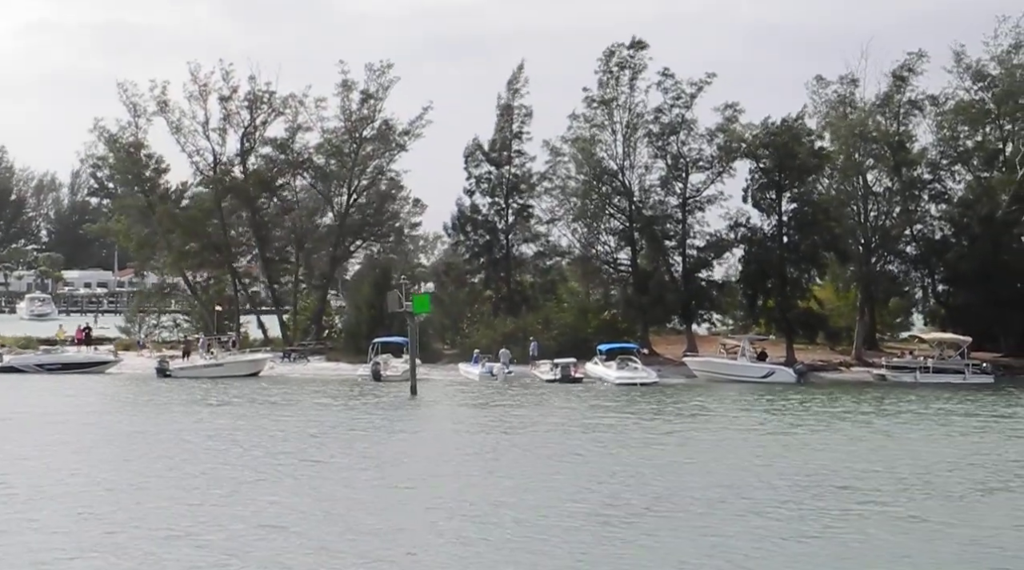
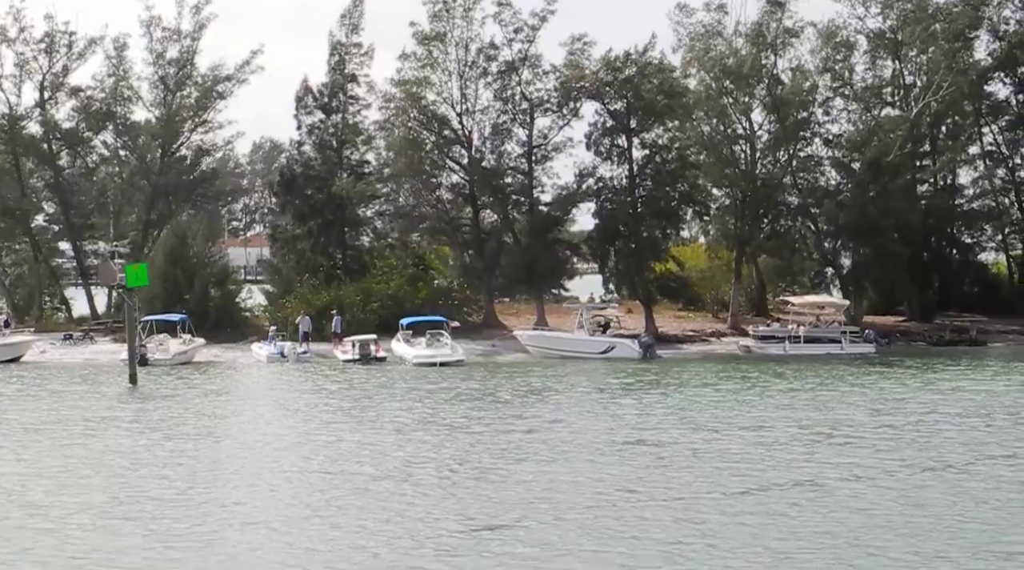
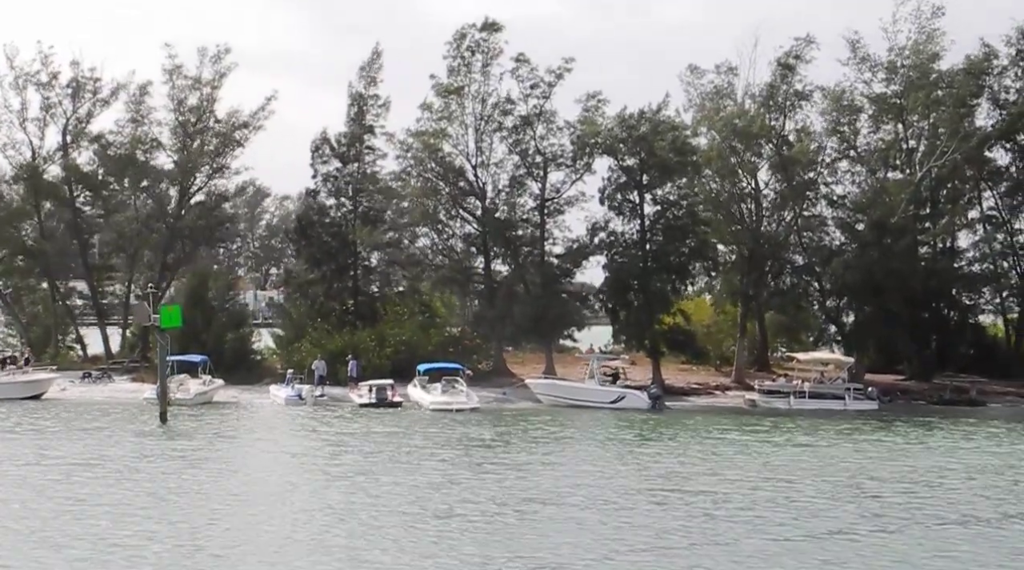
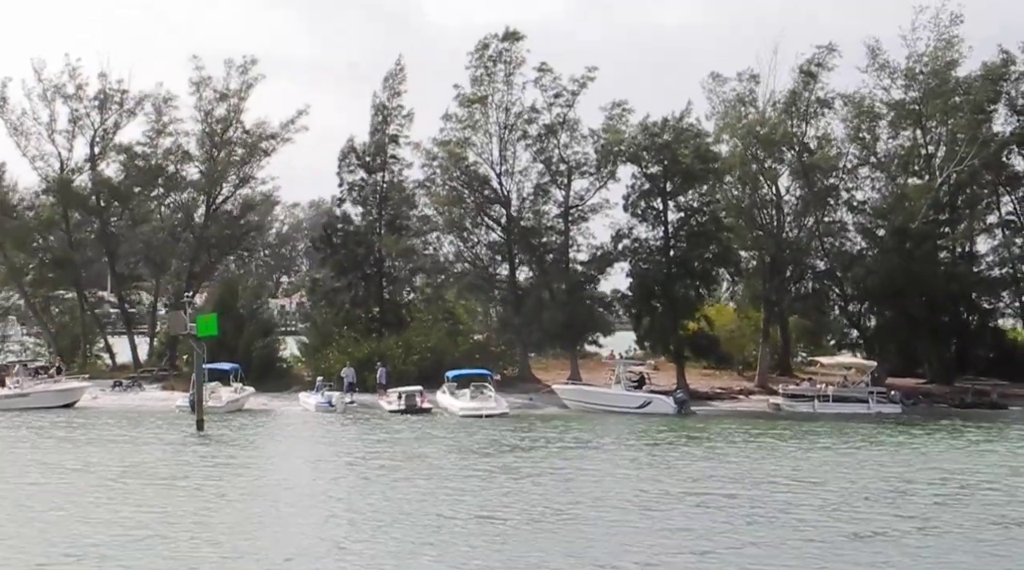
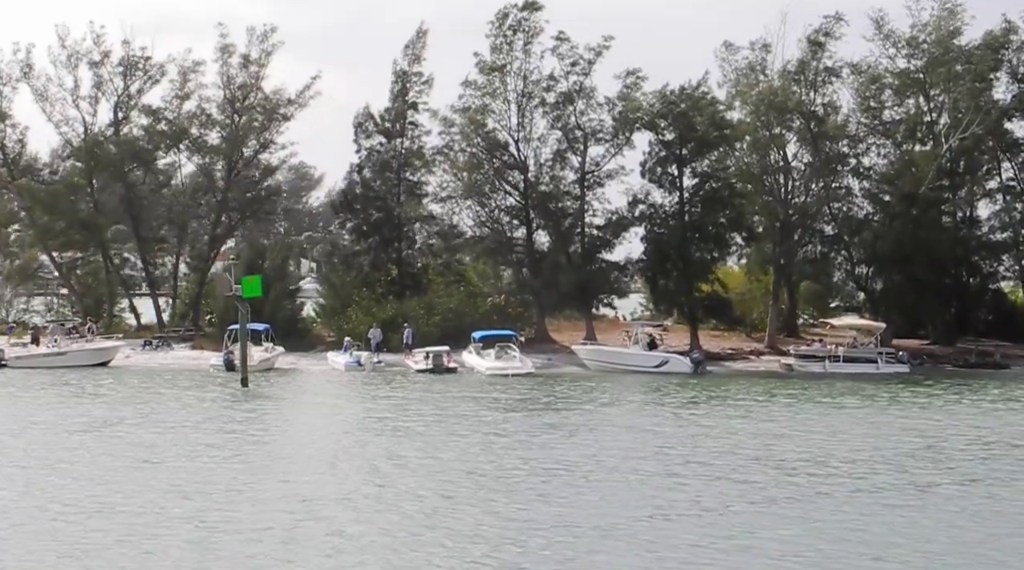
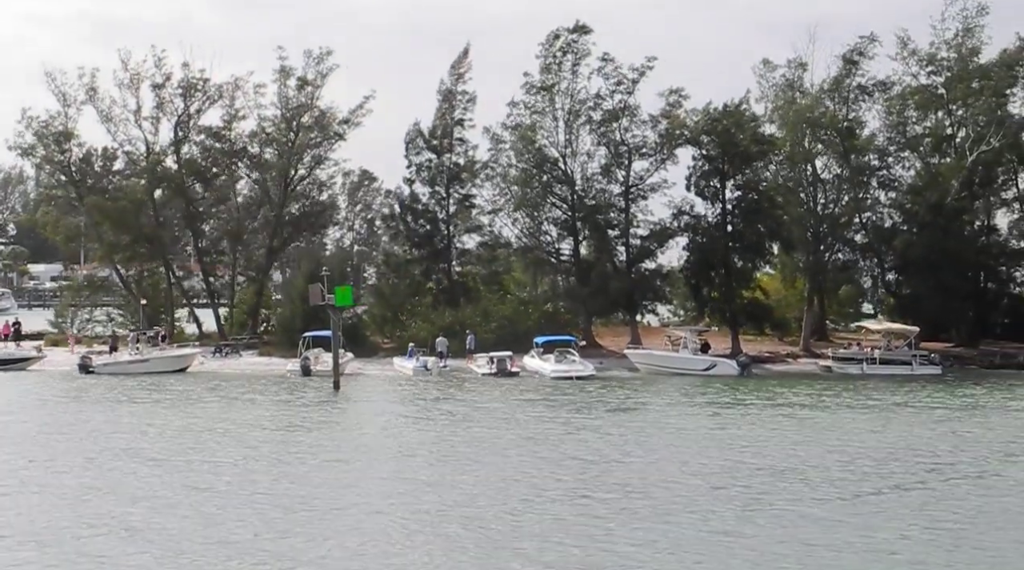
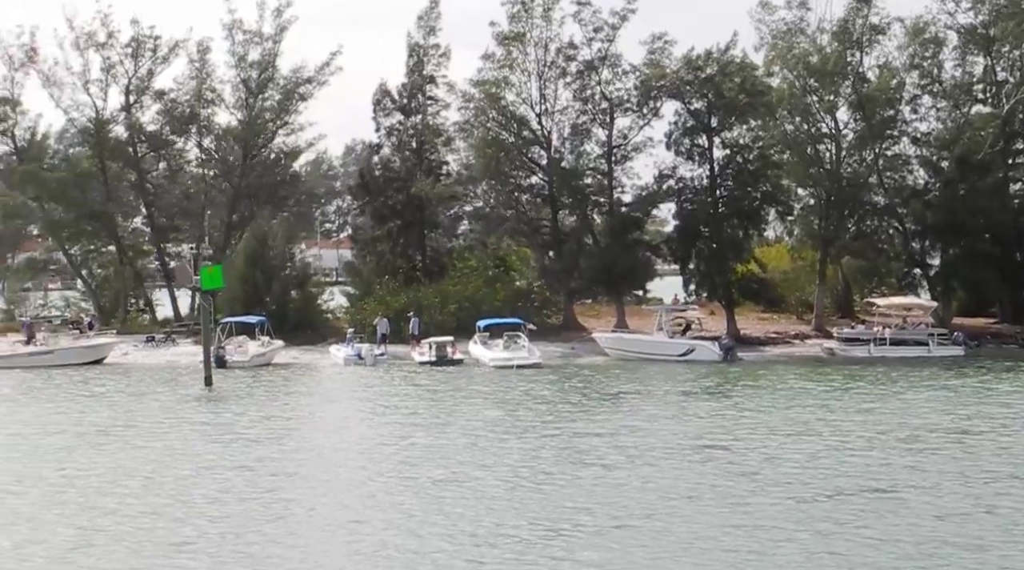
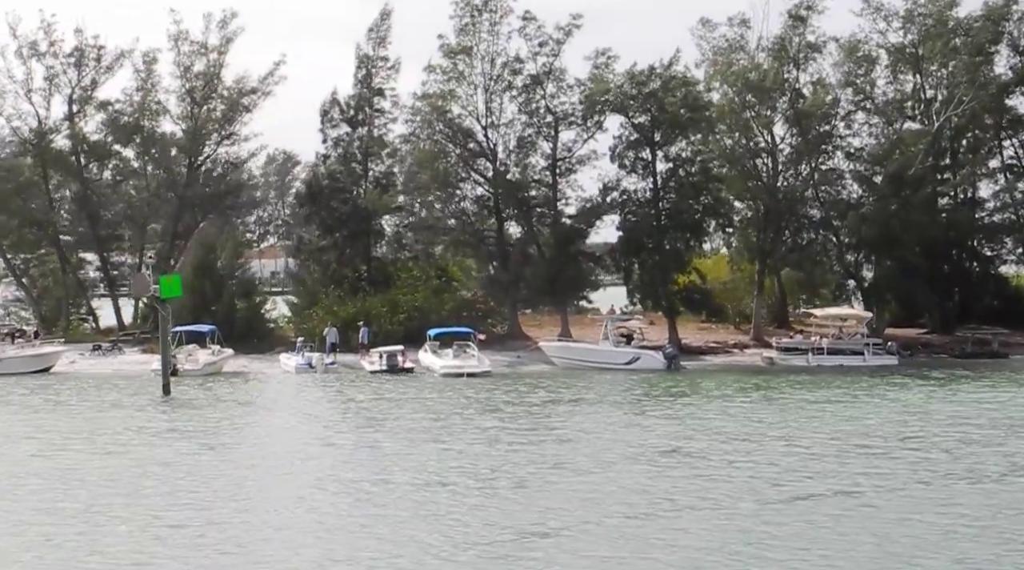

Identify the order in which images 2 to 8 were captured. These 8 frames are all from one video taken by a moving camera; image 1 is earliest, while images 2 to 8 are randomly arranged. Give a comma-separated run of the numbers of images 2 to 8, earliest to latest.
6, 5, 4, 3, 8, 2, 7
